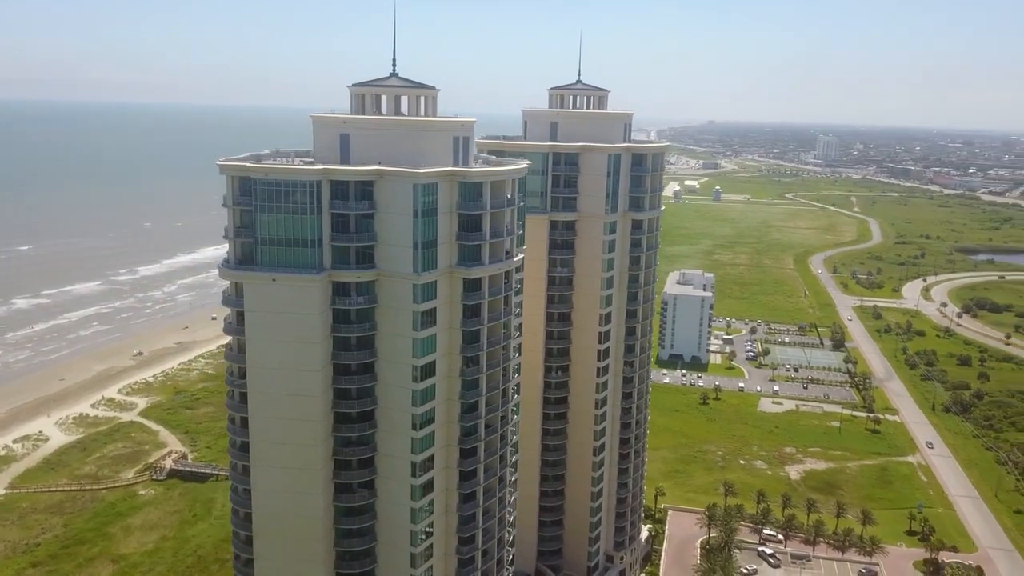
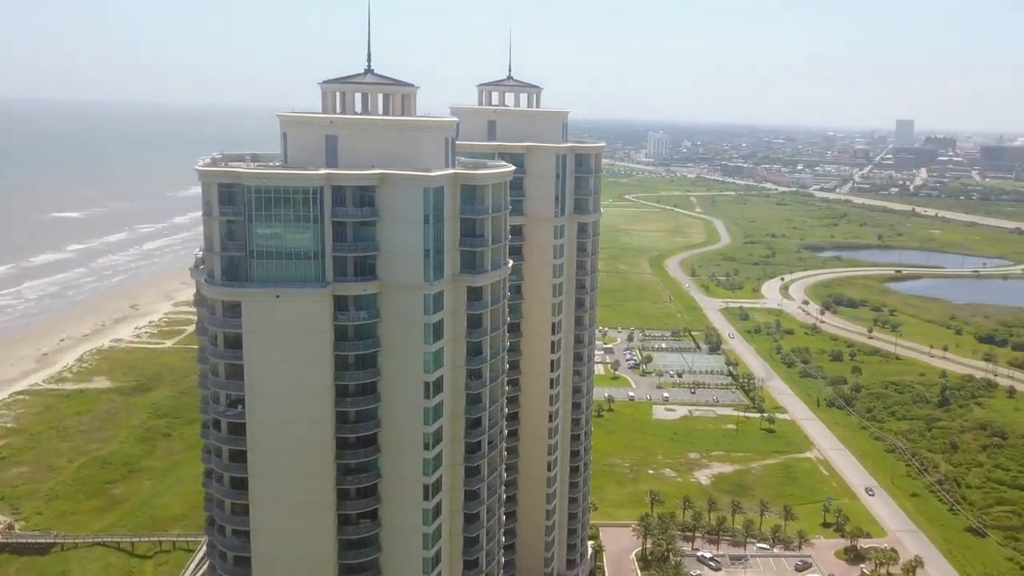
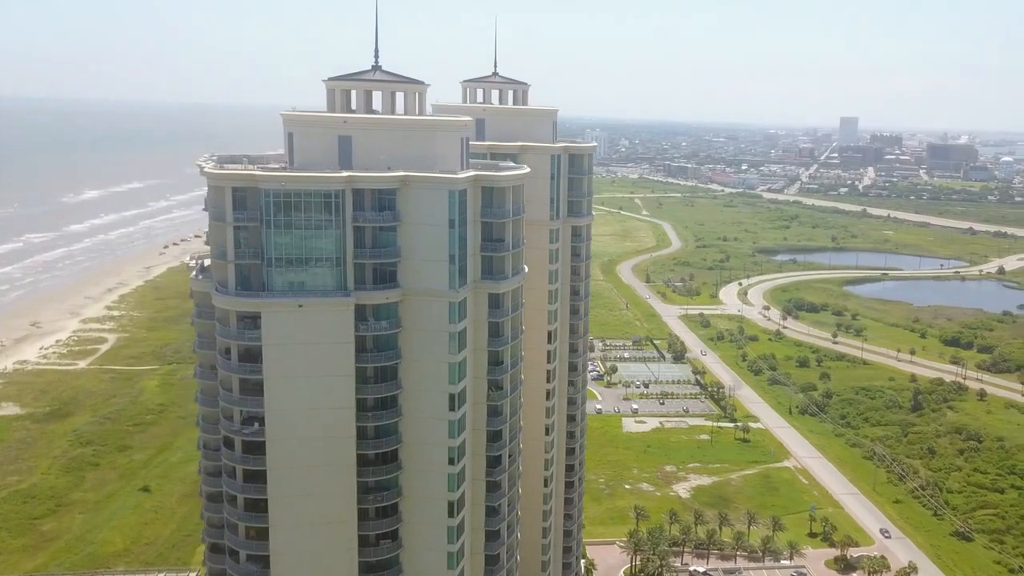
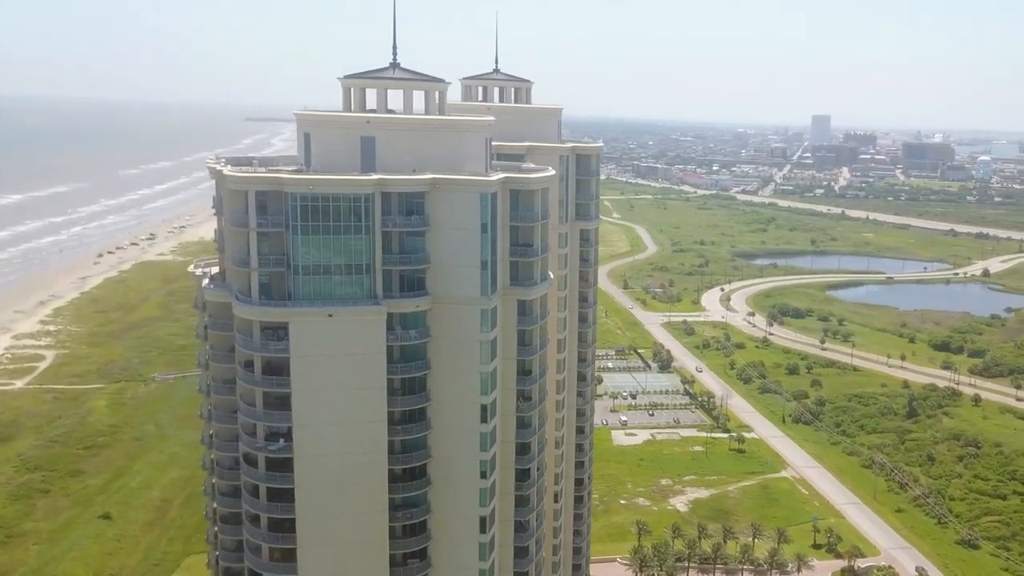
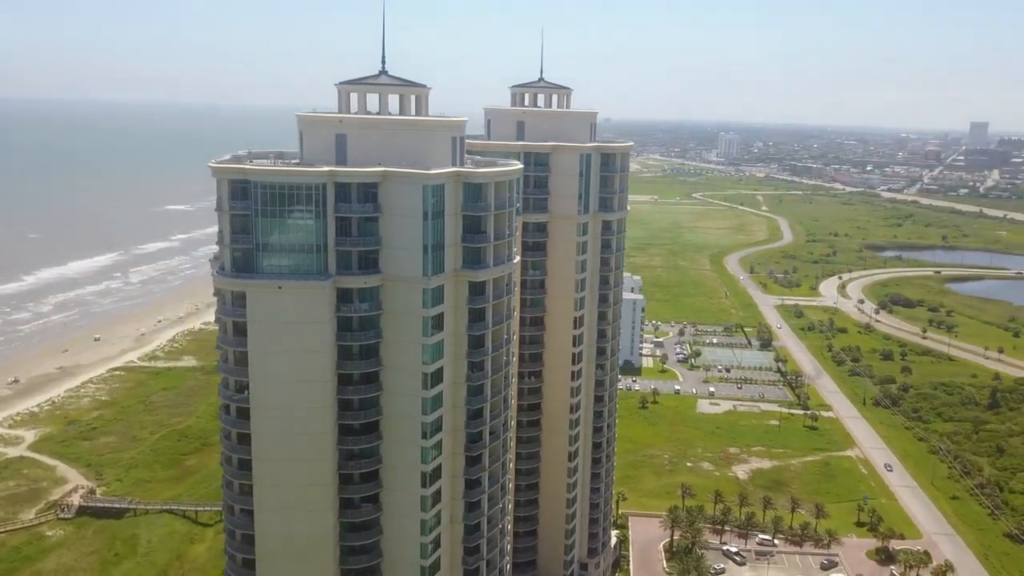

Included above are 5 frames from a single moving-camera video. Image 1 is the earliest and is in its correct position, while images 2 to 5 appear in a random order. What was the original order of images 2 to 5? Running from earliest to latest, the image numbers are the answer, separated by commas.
5, 2, 3, 4
